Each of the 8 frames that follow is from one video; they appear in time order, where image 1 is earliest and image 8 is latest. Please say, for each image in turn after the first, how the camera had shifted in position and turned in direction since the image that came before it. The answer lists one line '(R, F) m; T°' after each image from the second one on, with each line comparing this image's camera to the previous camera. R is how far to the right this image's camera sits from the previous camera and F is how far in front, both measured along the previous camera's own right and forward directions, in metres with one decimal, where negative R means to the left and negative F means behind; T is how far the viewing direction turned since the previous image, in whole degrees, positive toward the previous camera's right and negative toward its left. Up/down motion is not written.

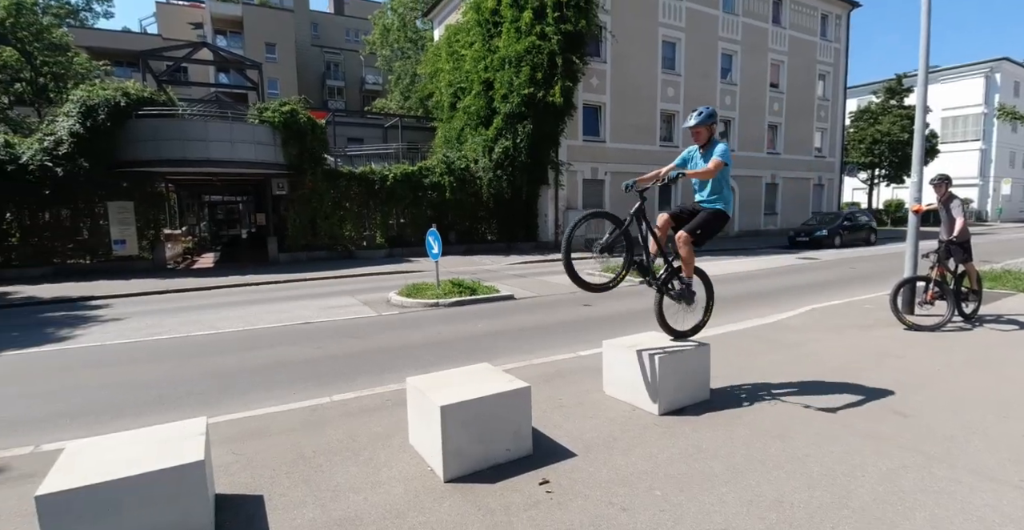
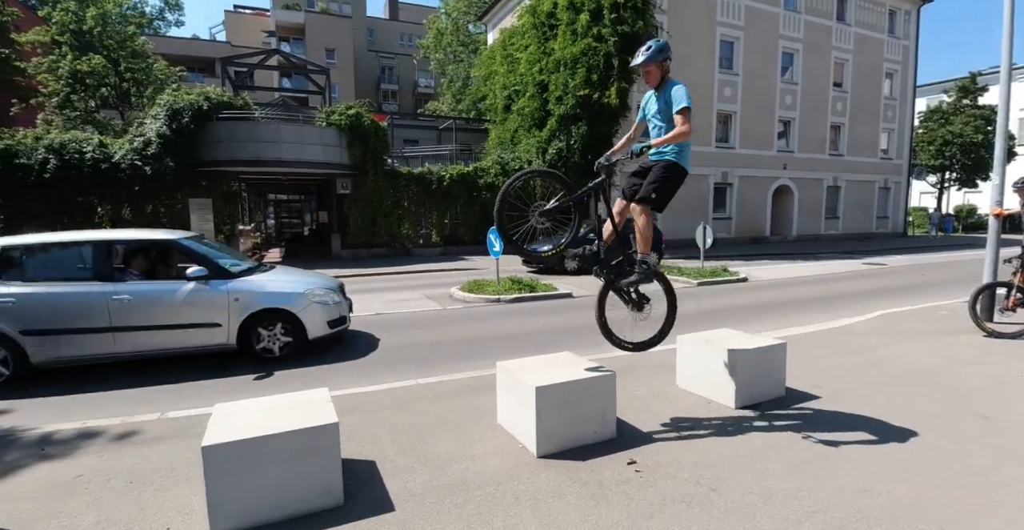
(-0.4, -0.2) m; -5°
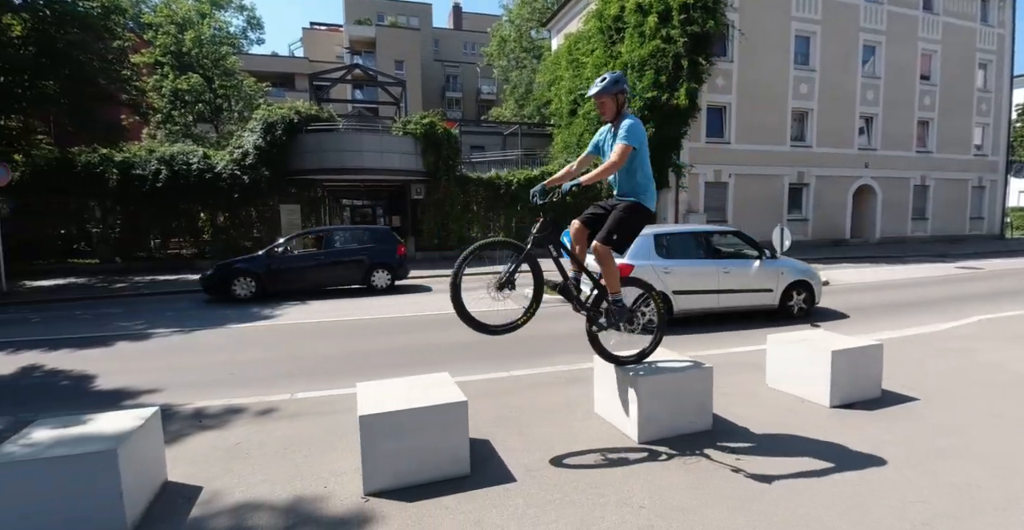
(-0.4, -0.3) m; -6°
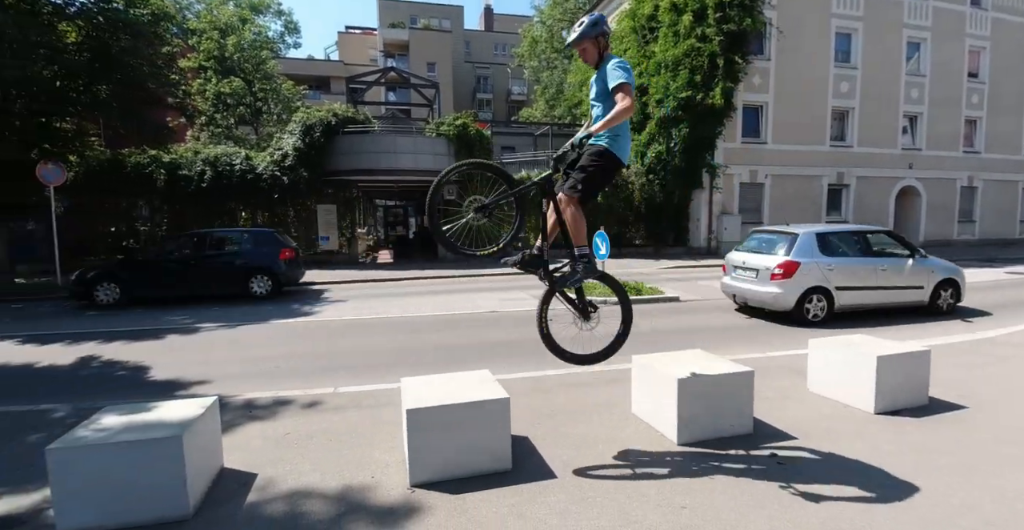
(-0.1, -0.1) m; -3°
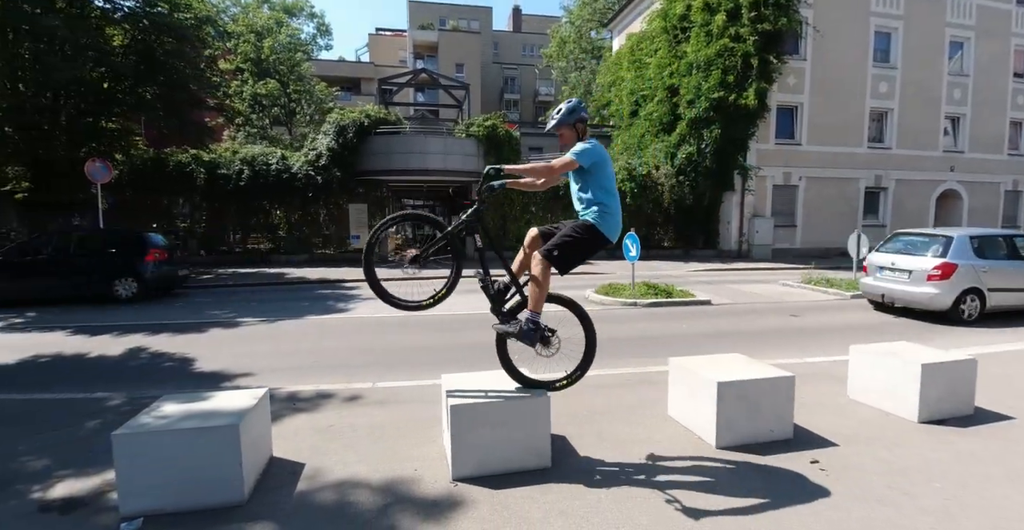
(-0.1, -0.1) m; -3°
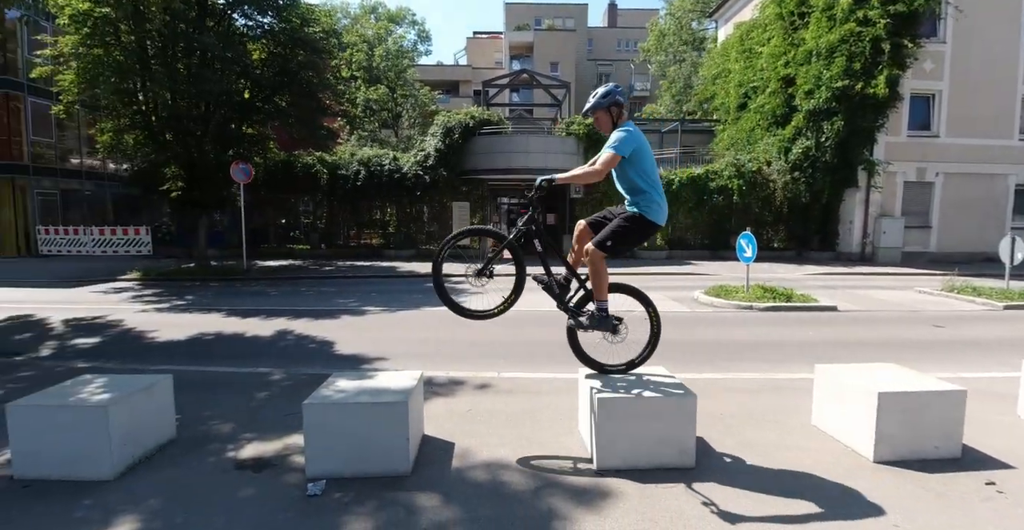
(-0.4, -0.1) m; -9°
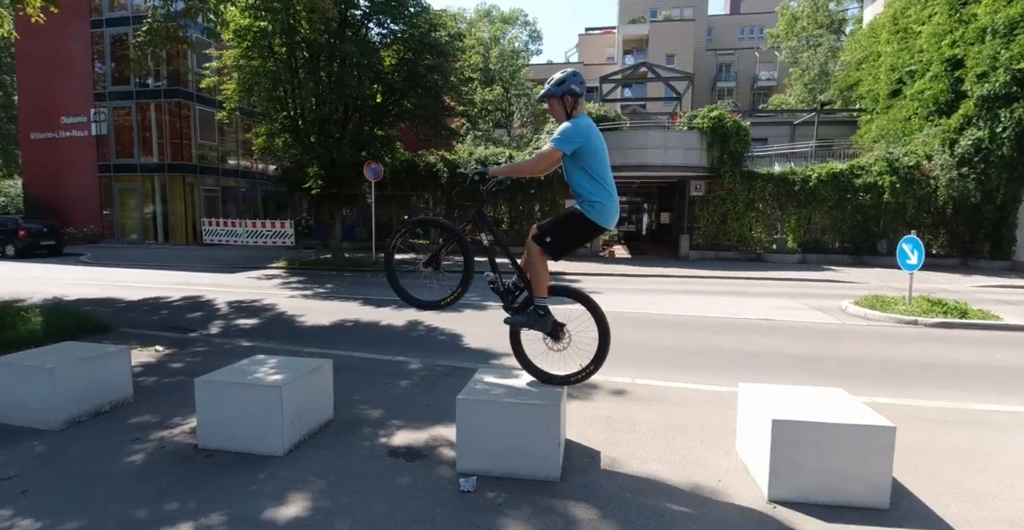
(-0.4, +0.1) m; -11°
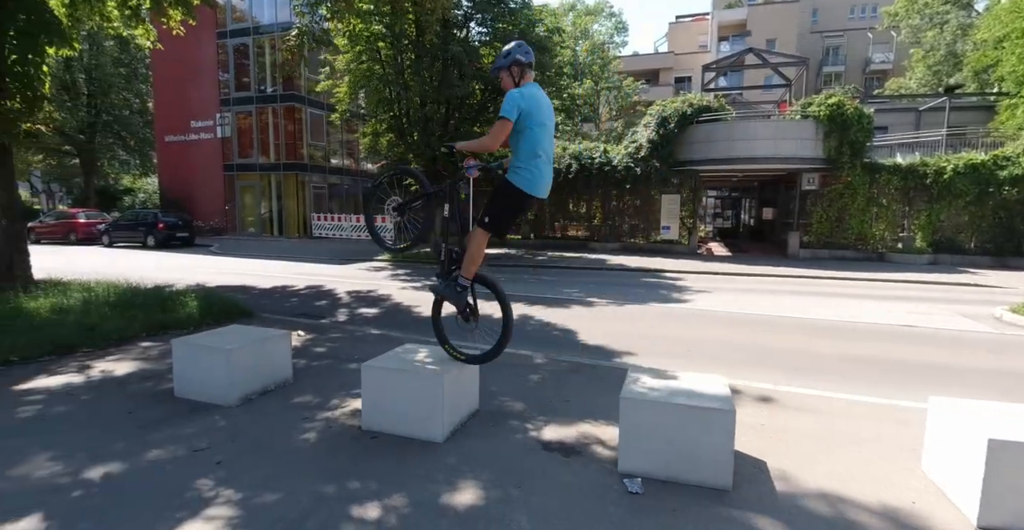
(-0.6, 0.0) m; -8°
